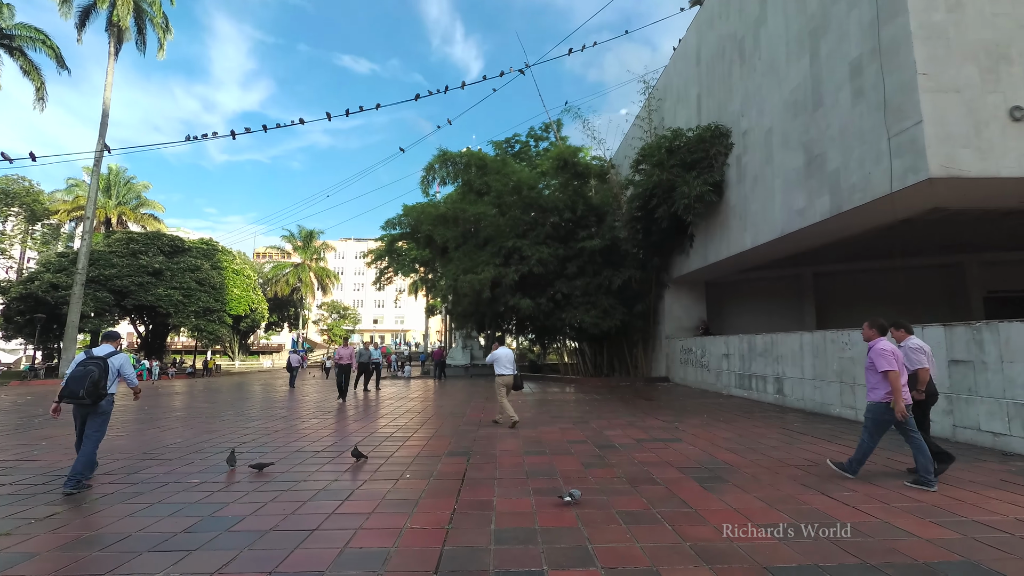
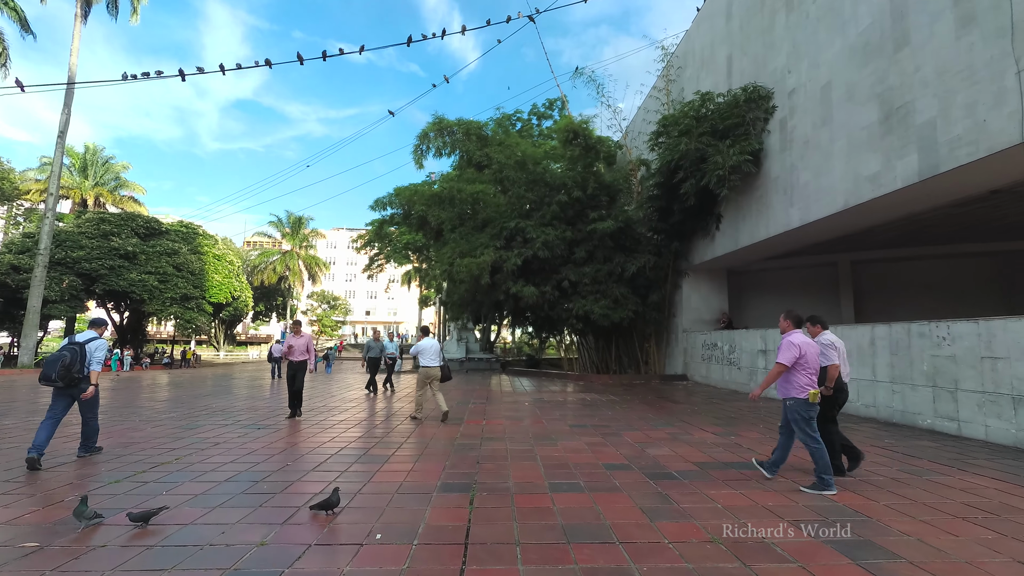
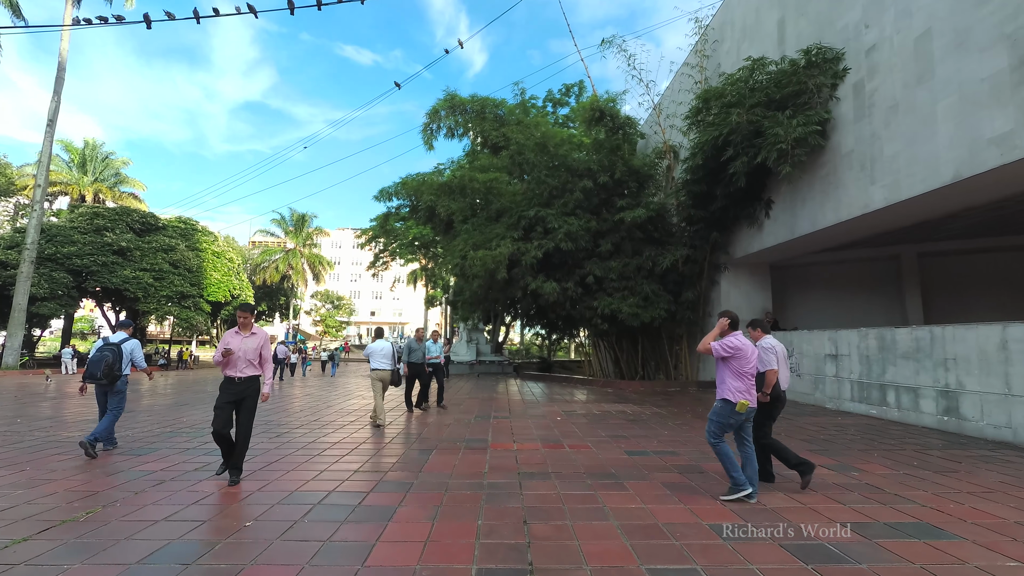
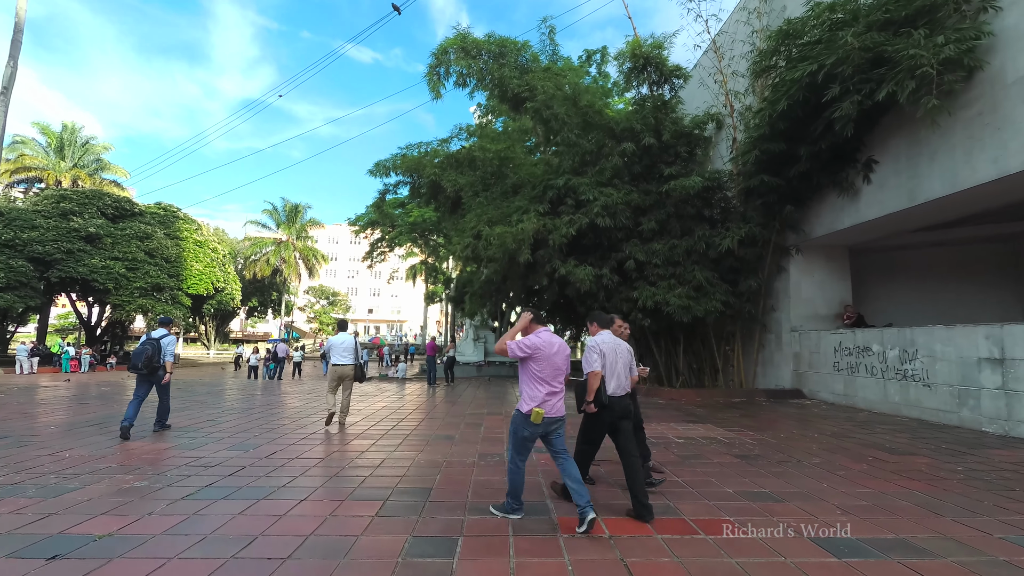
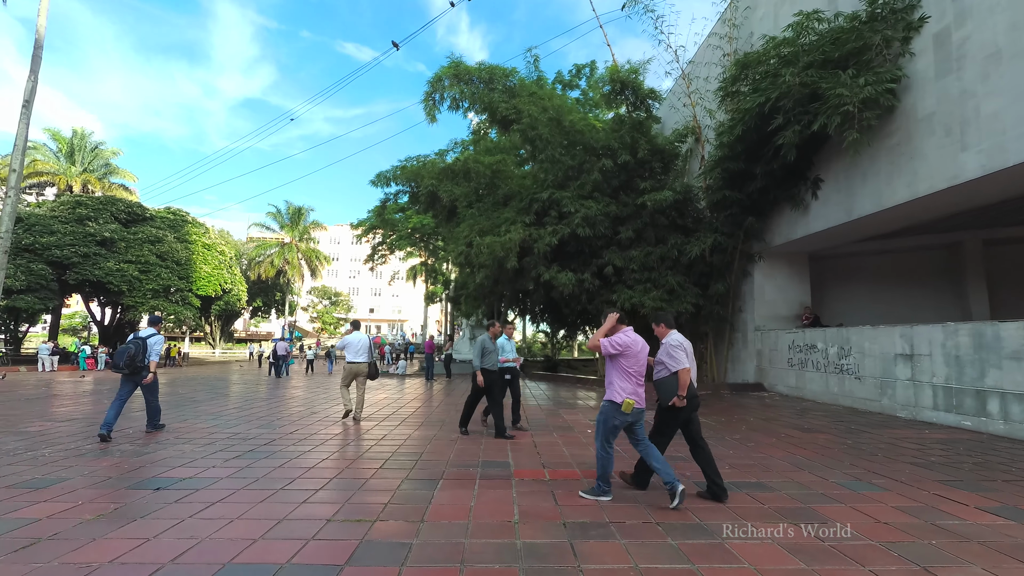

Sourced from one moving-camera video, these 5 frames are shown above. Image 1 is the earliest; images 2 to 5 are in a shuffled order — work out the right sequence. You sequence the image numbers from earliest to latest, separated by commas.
2, 3, 5, 4
